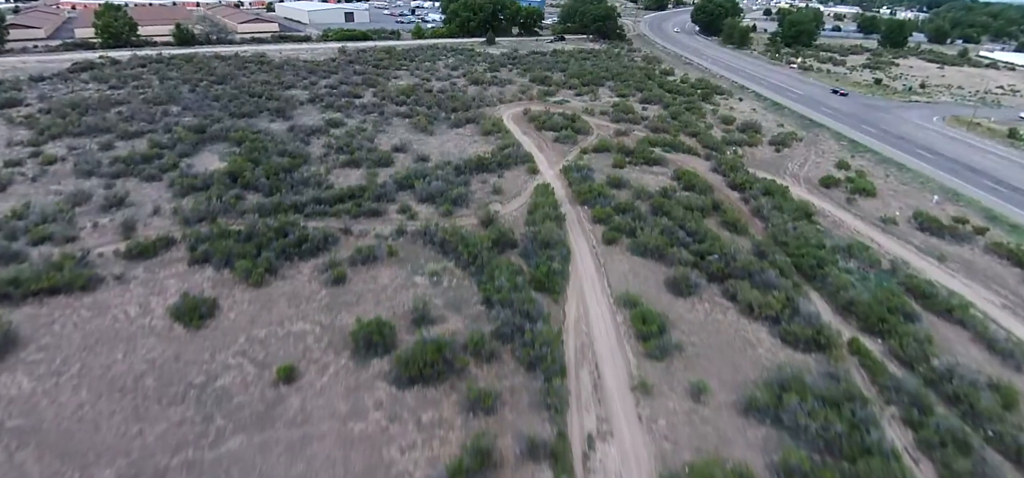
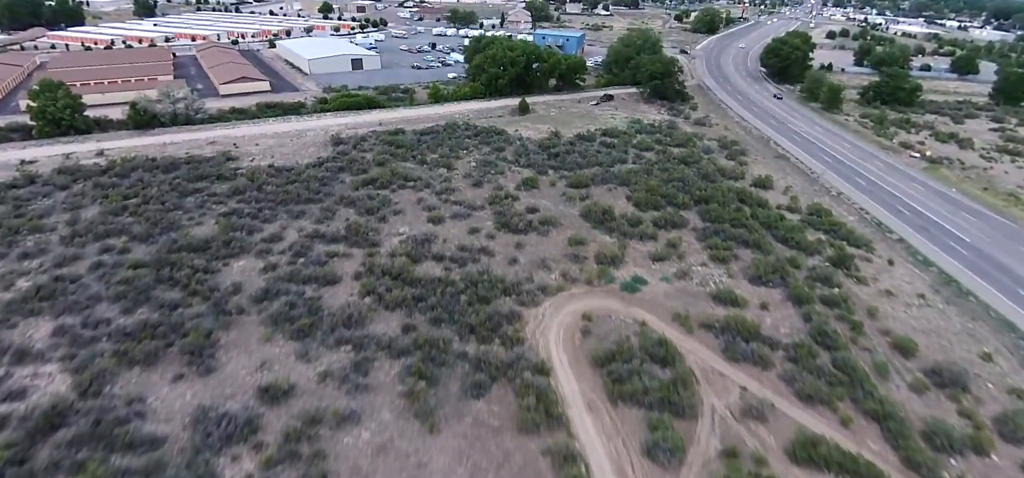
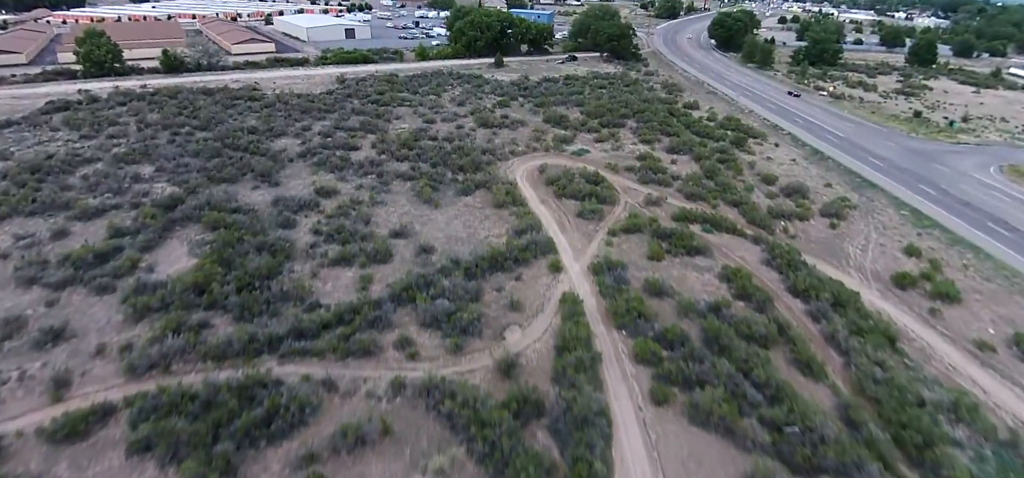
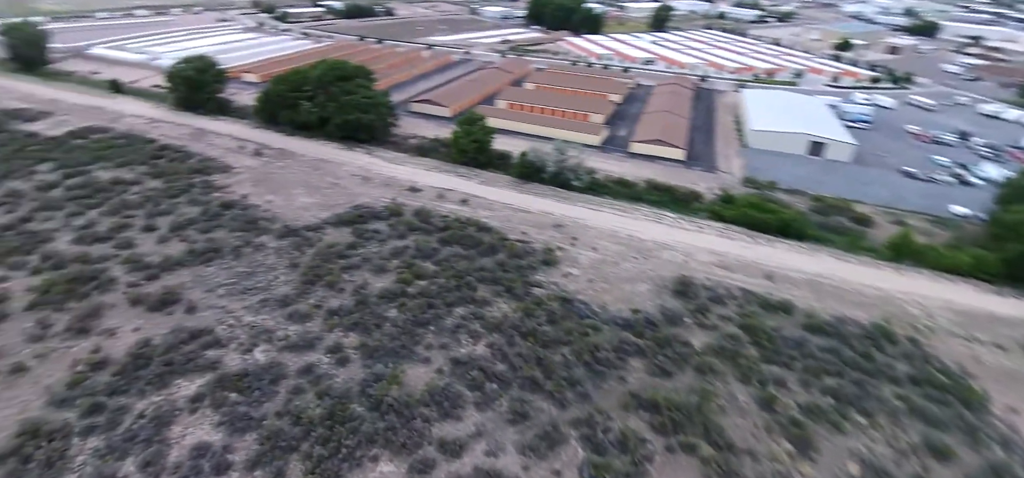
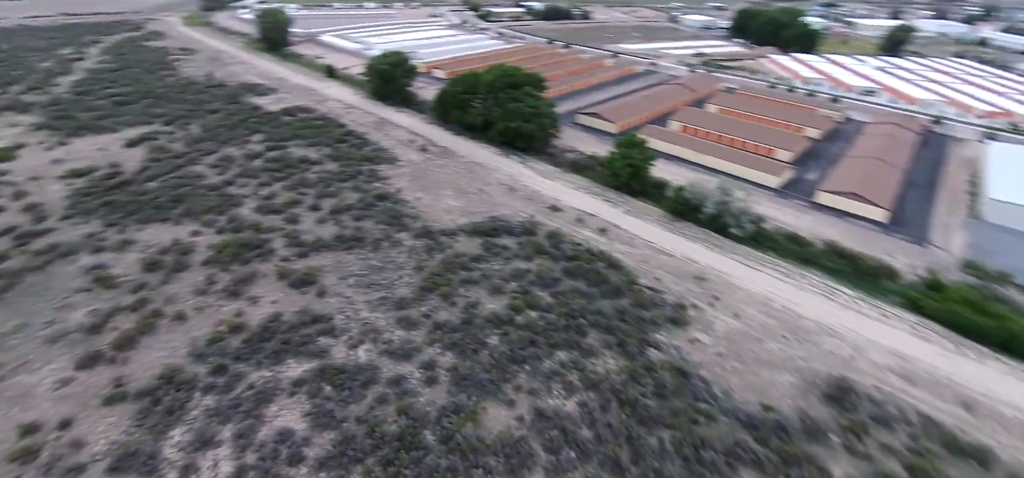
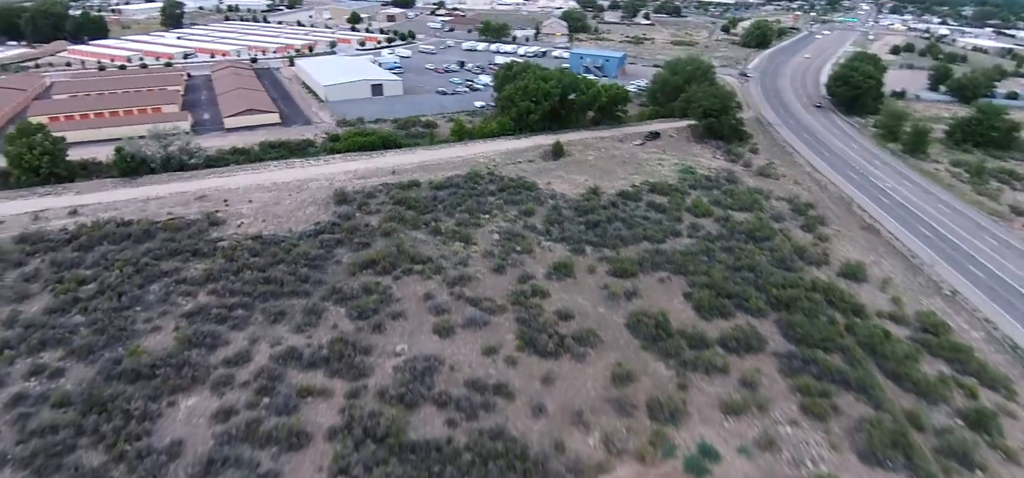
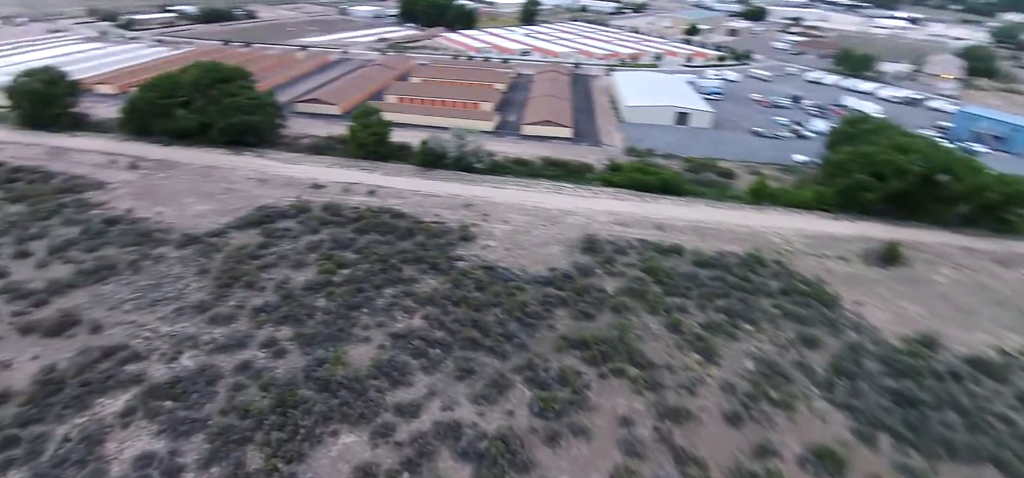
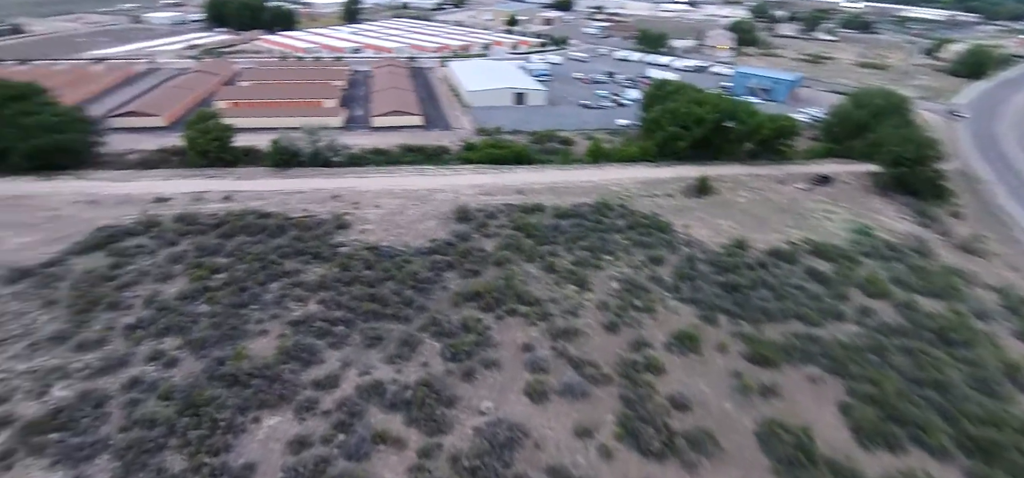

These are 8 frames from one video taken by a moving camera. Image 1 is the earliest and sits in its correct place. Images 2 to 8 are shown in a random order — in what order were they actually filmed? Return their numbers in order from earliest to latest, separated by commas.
3, 2, 6, 8, 7, 4, 5
